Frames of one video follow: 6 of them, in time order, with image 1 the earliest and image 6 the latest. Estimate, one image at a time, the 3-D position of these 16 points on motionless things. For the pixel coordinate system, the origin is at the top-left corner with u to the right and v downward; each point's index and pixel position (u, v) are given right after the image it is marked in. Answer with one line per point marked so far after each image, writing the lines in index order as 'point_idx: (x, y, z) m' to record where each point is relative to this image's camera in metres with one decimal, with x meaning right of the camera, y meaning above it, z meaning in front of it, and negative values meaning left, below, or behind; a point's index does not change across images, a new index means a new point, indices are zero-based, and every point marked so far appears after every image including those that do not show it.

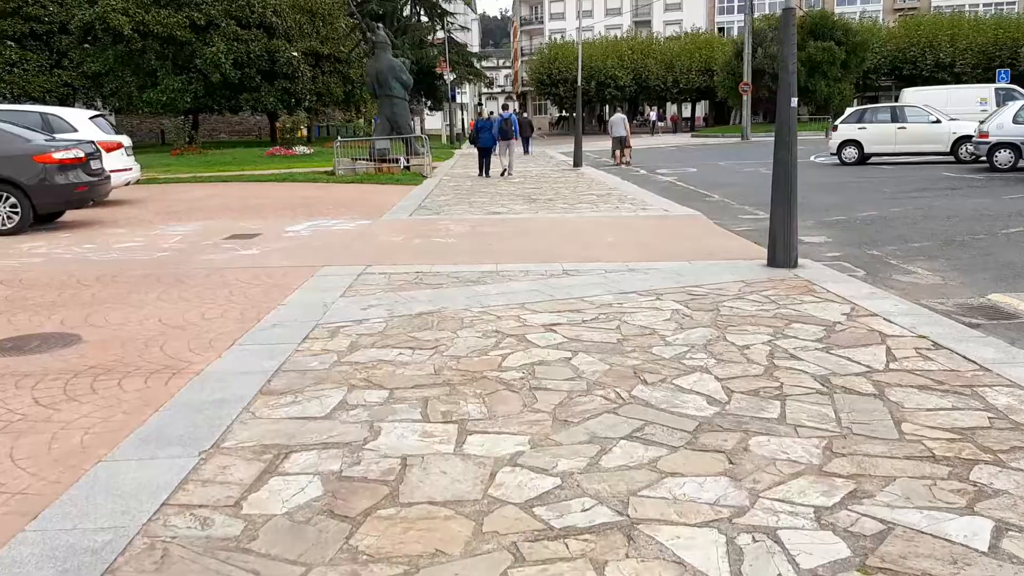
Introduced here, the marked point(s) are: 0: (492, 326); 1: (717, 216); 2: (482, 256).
0: (-0.1, -0.2, +5.5) m
1: (+3.1, +1.1, +12.7) m
2: (-0.3, +0.3, +8.5) m
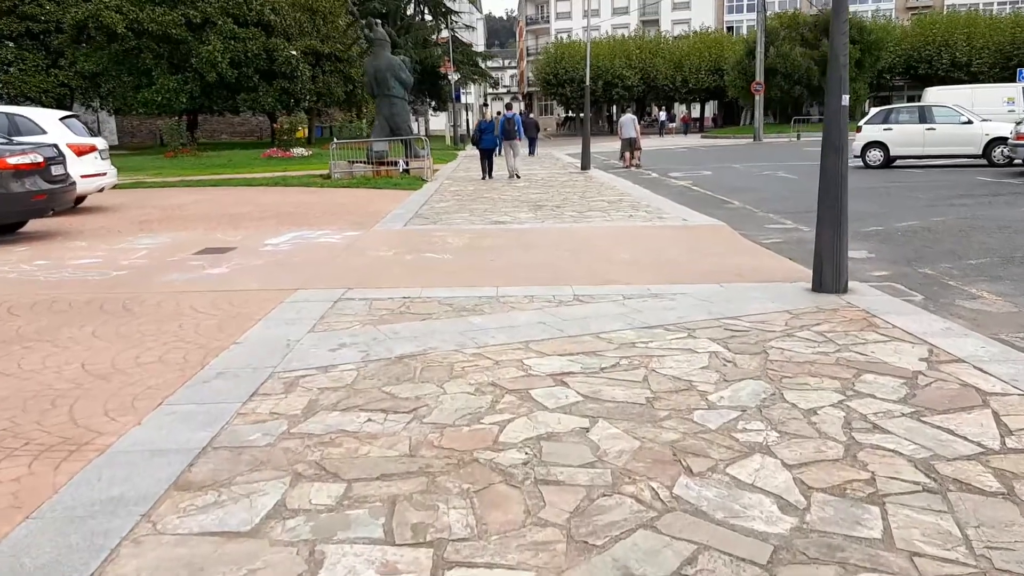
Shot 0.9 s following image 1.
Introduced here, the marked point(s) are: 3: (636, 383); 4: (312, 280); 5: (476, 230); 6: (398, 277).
0: (-0.1, -0.5, +4.4) m
1: (+3.1, +0.9, +11.6) m
2: (-0.3, +0.1, +7.5) m
3: (+0.6, -0.5, +4.3) m
4: (-1.7, +0.1, +7.3) m
5: (-0.4, +0.7, +10.6) m
6: (-1.0, +0.1, +7.5) m
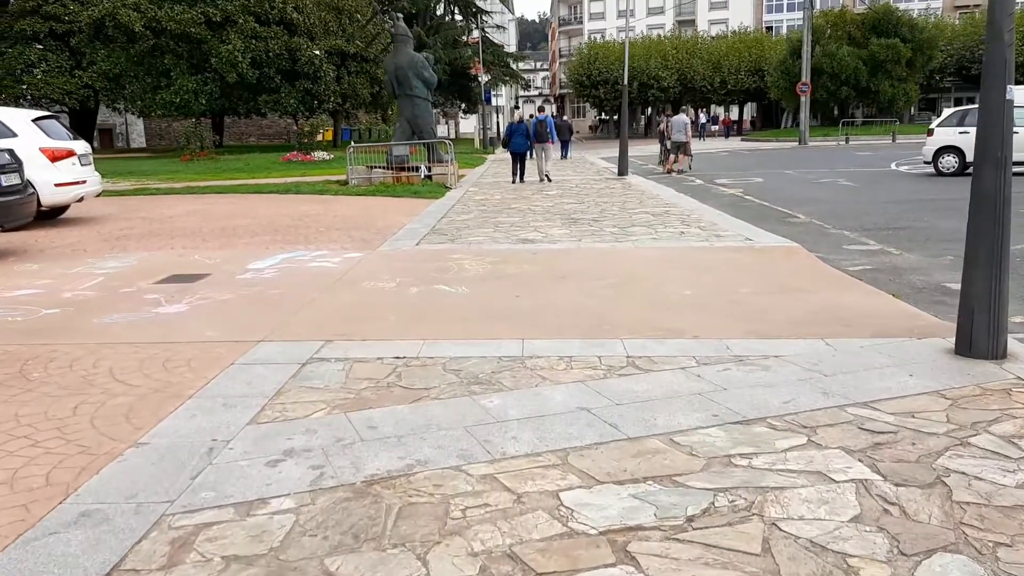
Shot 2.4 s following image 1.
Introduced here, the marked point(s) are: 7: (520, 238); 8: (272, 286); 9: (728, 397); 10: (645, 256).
0: (0.0, -0.8, +2.7) m
1: (+3.5, +0.5, +9.8) m
2: (-0.1, -0.2, +5.7) m
3: (+0.7, -0.8, +2.5) m
4: (-1.5, -0.3, +5.7) m
5: (-0.1, +0.4, +8.9) m
6: (-0.8, -0.2, +5.8) m
7: (+0.1, +0.6, +10.1) m
8: (-2.1, 0.0, +7.2) m
9: (+1.0, -0.5, +4.1) m
10: (+1.4, +0.3, +8.5) m
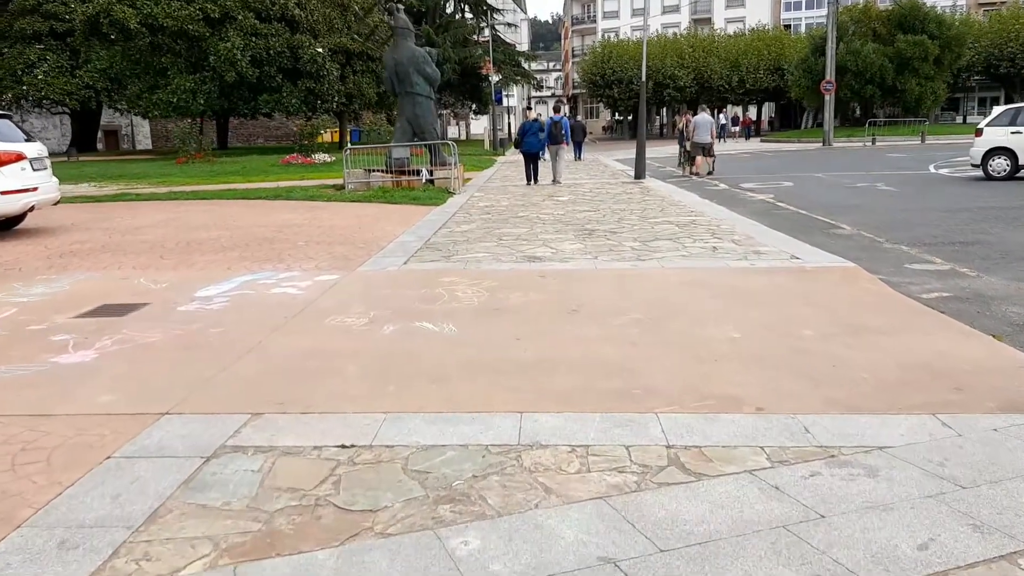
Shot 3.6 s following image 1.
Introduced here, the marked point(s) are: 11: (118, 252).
0: (-0.1, -1.0, +1.3) m
1: (+3.5, +0.2, +8.3) m
2: (-0.1, -0.5, +4.3) m
3: (+0.7, -1.1, +1.1) m
4: (-1.5, -0.5, +4.3) m
5: (-0.1, +0.1, +7.5) m
6: (-0.8, -0.5, +4.4) m
7: (+0.1, +0.3, +8.7) m
8: (-2.1, -0.2, +5.8) m
9: (+1.0, -0.8, +2.7) m
10: (+1.4, +0.1, +7.1) m
11: (-4.3, +0.4, +9.2) m
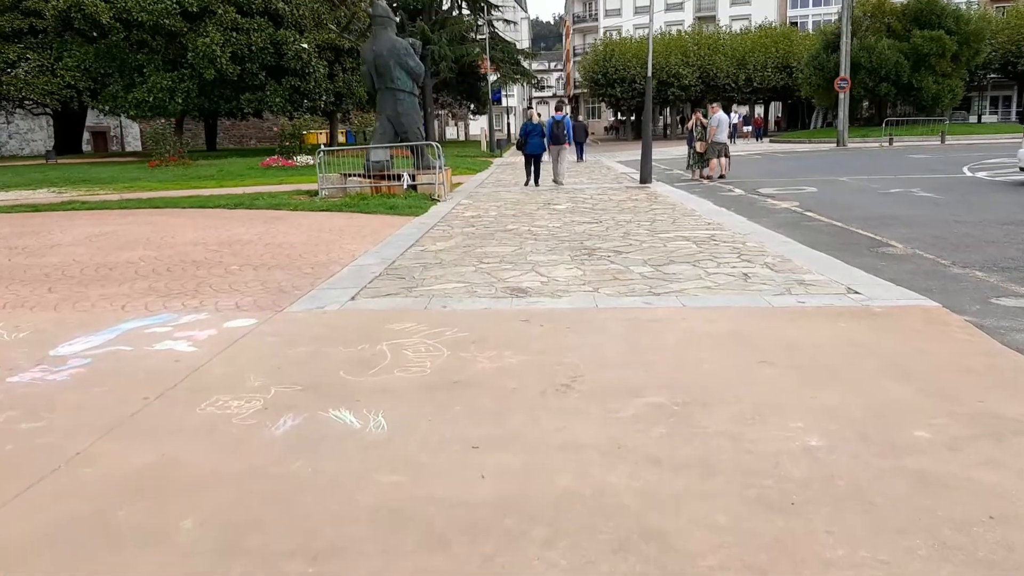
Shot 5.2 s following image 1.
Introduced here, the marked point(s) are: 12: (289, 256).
0: (-0.3, -1.4, -0.5) m
1: (+3.4, -0.1, +6.5) m
2: (-0.3, -0.8, +2.5) m
3: (+0.5, -1.4, -0.7) m
4: (-1.7, -0.8, +2.5) m
5: (-0.3, -0.2, +5.7) m
6: (-1.0, -0.8, +2.6) m
7: (0.0, 0.0, +6.9) m
8: (-2.2, -0.6, +4.0) m
9: (+0.8, -1.1, +0.9) m
10: (+1.2, -0.3, +5.3) m
11: (-4.4, +0.1, +7.4) m
12: (-2.2, +0.3, +8.6) m
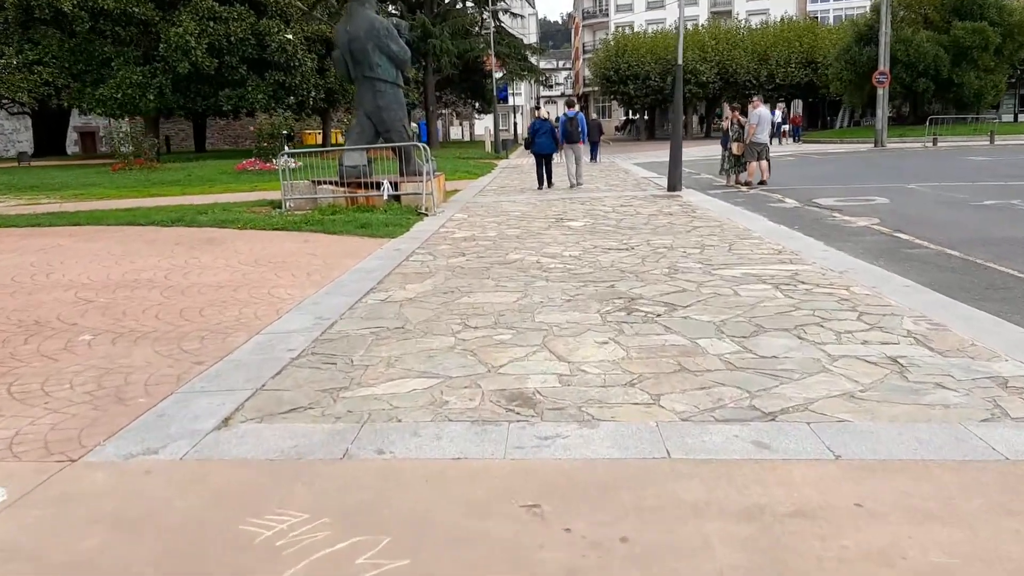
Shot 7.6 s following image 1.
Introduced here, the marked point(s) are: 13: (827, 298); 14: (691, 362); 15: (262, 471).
0: (-0.4, -1.8, -3.3) m
1: (+3.4, -0.6, +3.7) m
2: (-0.3, -1.3, -0.3) m
3: (+0.4, -1.9, -3.5) m
4: (-1.8, -1.3, -0.3) m
5: (-0.3, -0.7, +2.9) m
6: (-1.0, -1.3, -0.2) m
7: (0.0, -0.5, +4.1) m
8: (-2.3, -1.0, +1.3) m
9: (+0.7, -1.6, -1.9) m
10: (+1.2, -0.7, +2.5) m
11: (-4.4, -0.4, +4.7) m
12: (-2.2, -0.2, +5.9) m
13: (+2.3, -0.1, +6.0) m
14: (+0.9, -0.4, +4.4) m
15: (-0.9, -0.7, +3.1) m
